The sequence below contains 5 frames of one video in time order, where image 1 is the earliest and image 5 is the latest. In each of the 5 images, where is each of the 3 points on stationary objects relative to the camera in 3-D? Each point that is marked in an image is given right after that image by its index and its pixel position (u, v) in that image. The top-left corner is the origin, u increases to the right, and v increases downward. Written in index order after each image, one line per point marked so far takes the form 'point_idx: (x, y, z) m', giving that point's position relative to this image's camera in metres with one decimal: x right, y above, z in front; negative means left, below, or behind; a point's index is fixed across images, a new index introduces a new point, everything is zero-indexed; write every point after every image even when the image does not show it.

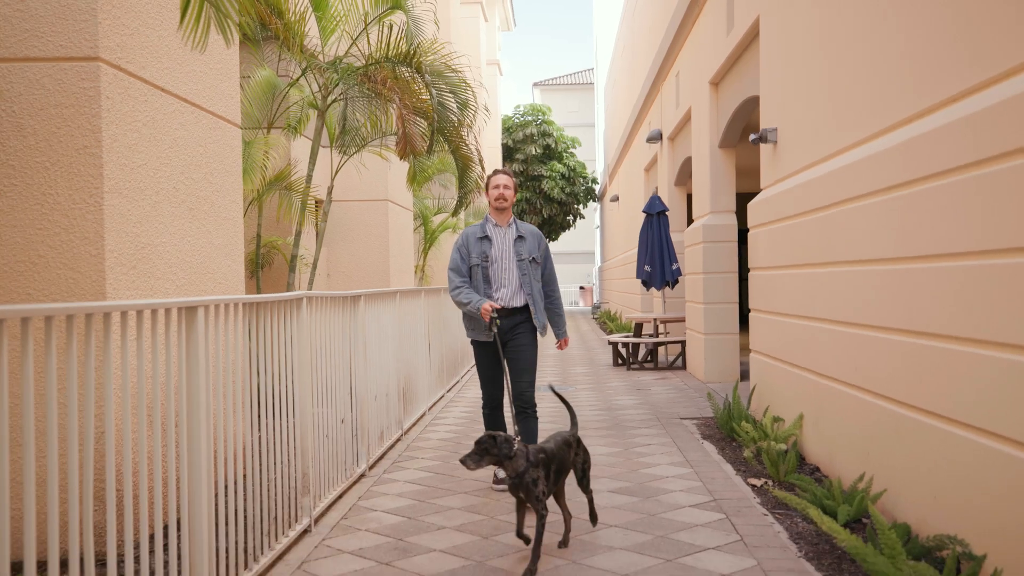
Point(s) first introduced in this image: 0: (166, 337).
0: (-1.0, -0.1, +3.0) m
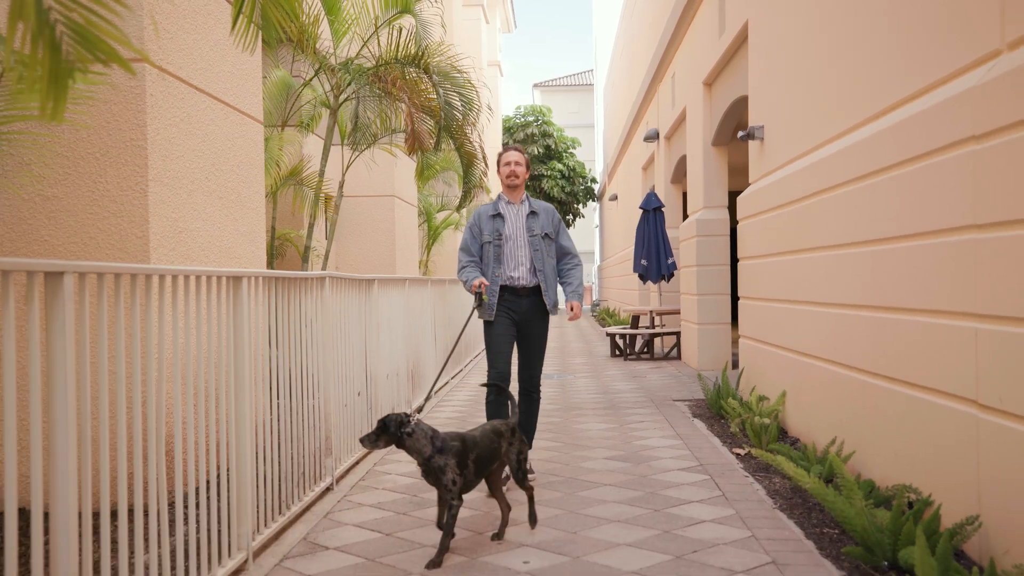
0: (-1.0, 0.0, +3.5) m
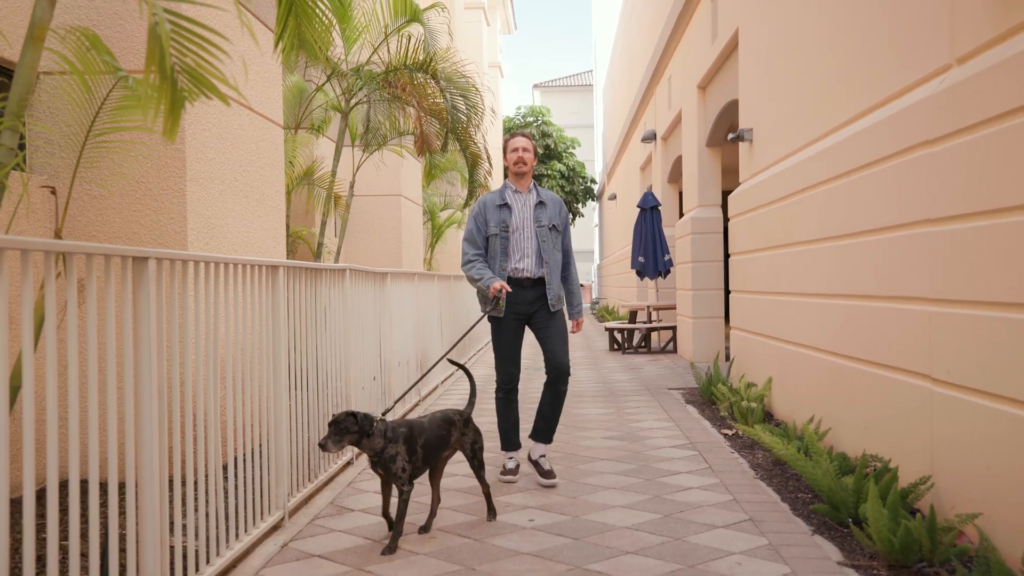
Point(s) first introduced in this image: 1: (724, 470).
0: (-1.0, 0.0, +3.9) m
1: (+1.0, -0.9, +5.0) m
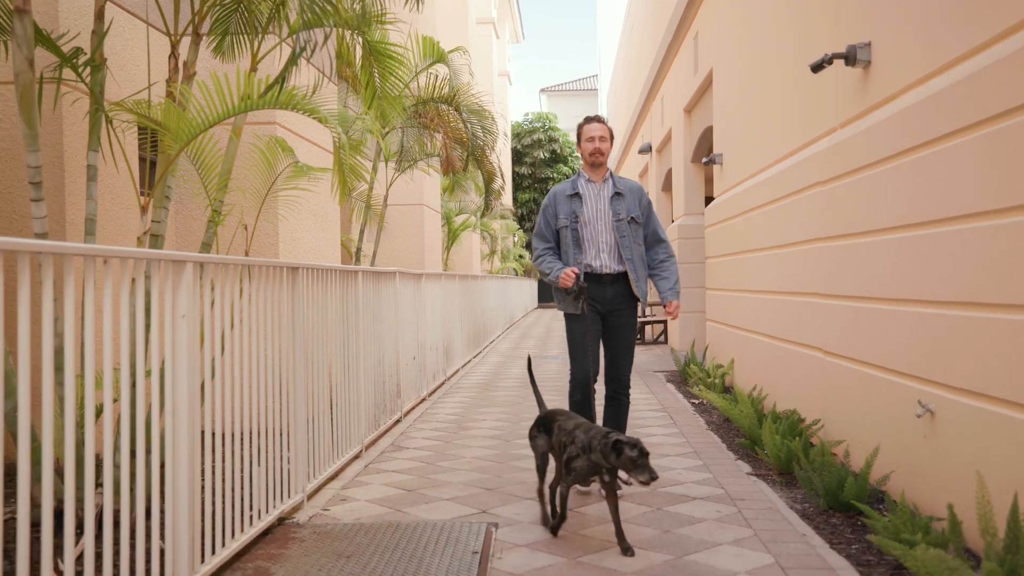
0: (-0.9, 0.0, +5.5) m
1: (+1.1, -0.9, +6.5) m
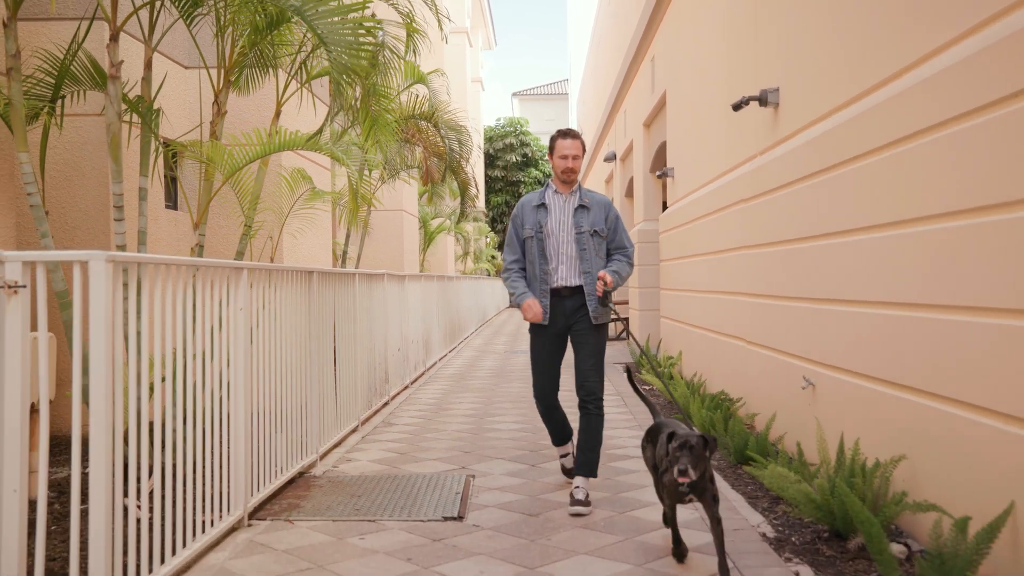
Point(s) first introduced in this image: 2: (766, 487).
0: (-1.1, 0.0, +6.5) m
1: (+0.9, -0.9, +7.6) m
2: (+1.1, -0.9, +4.5) m
